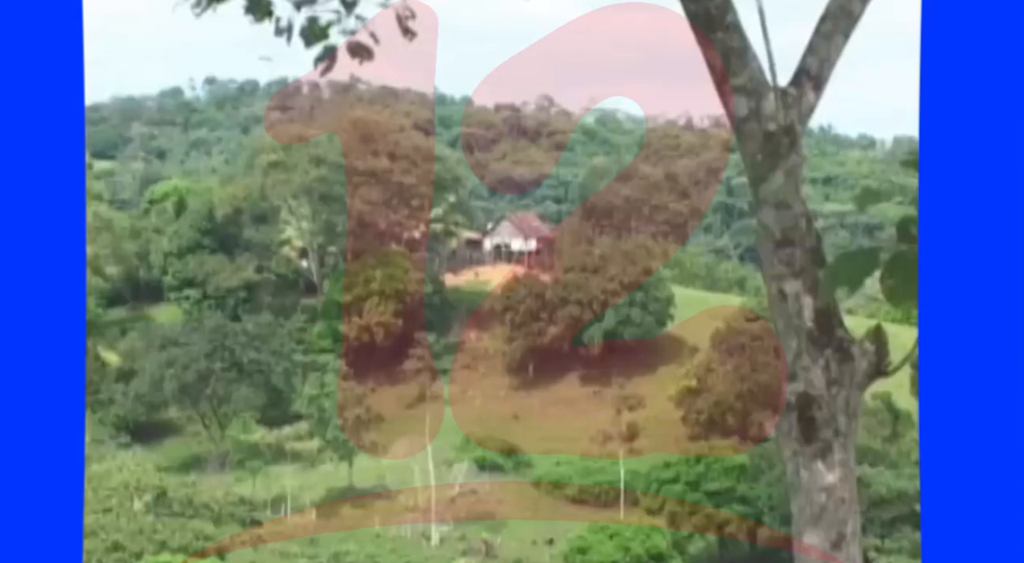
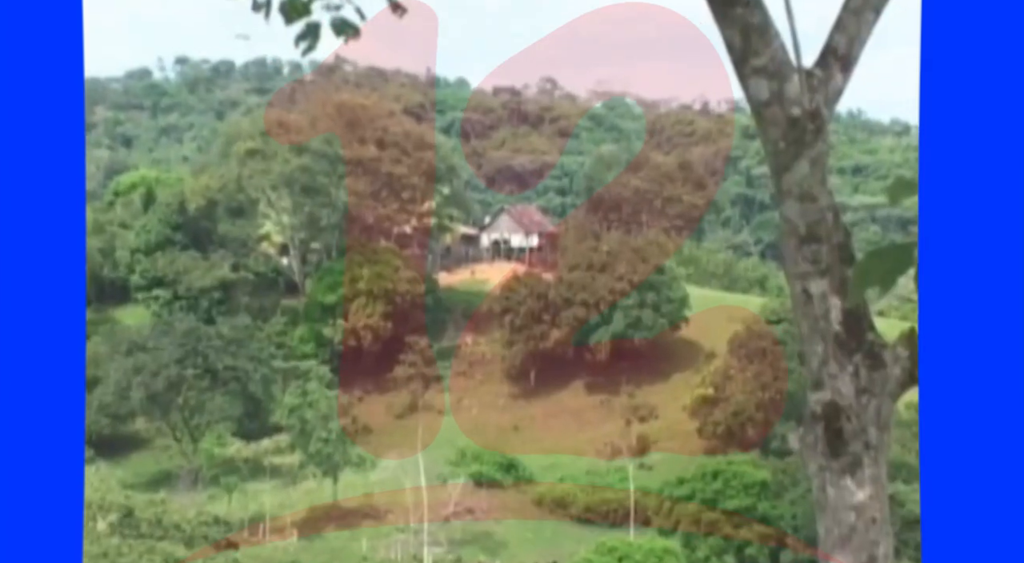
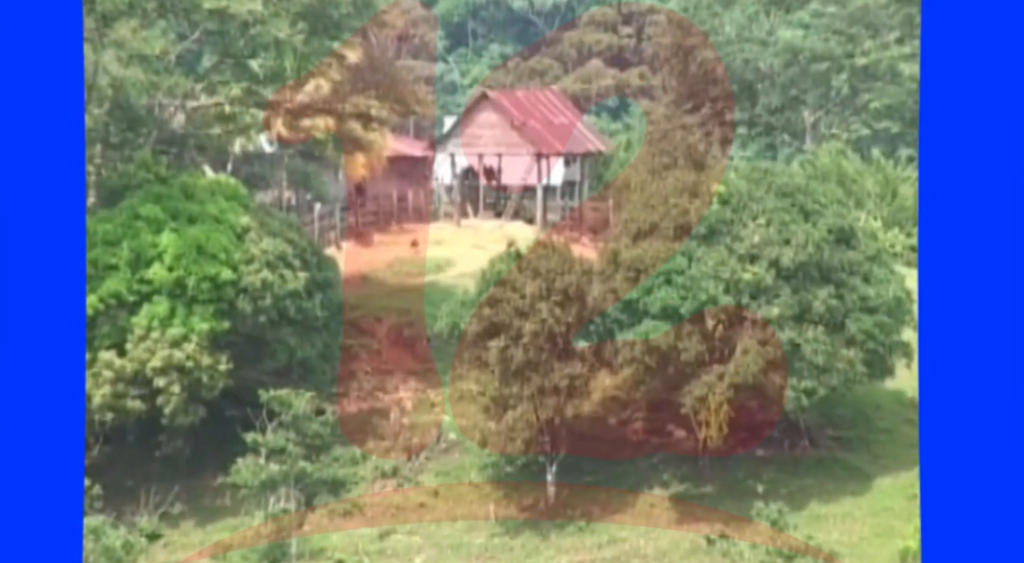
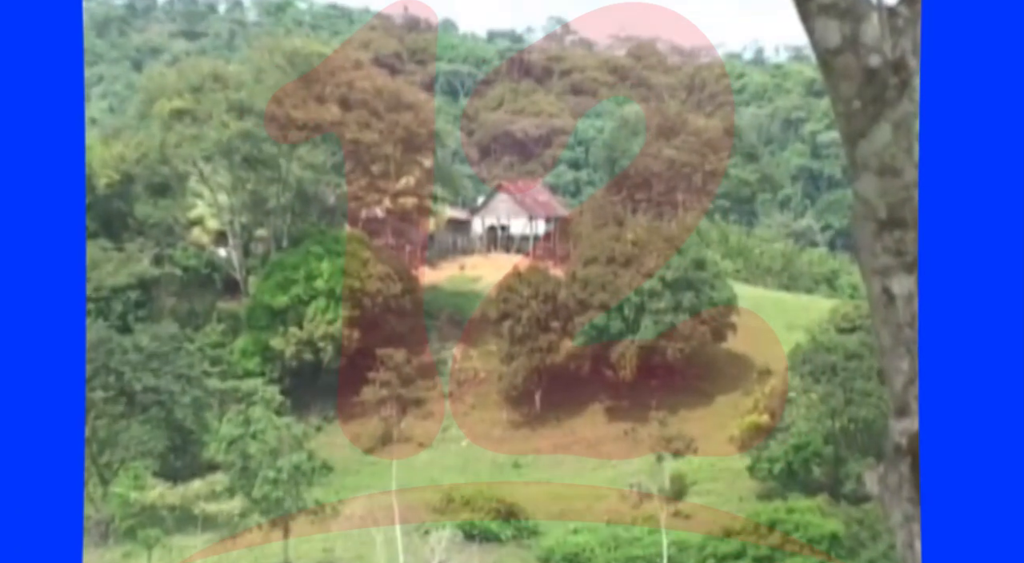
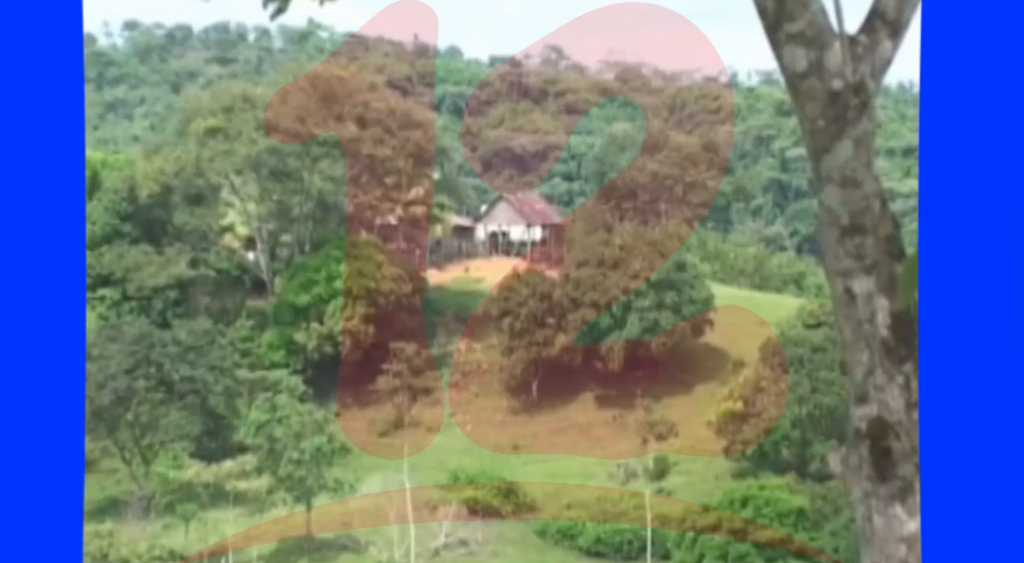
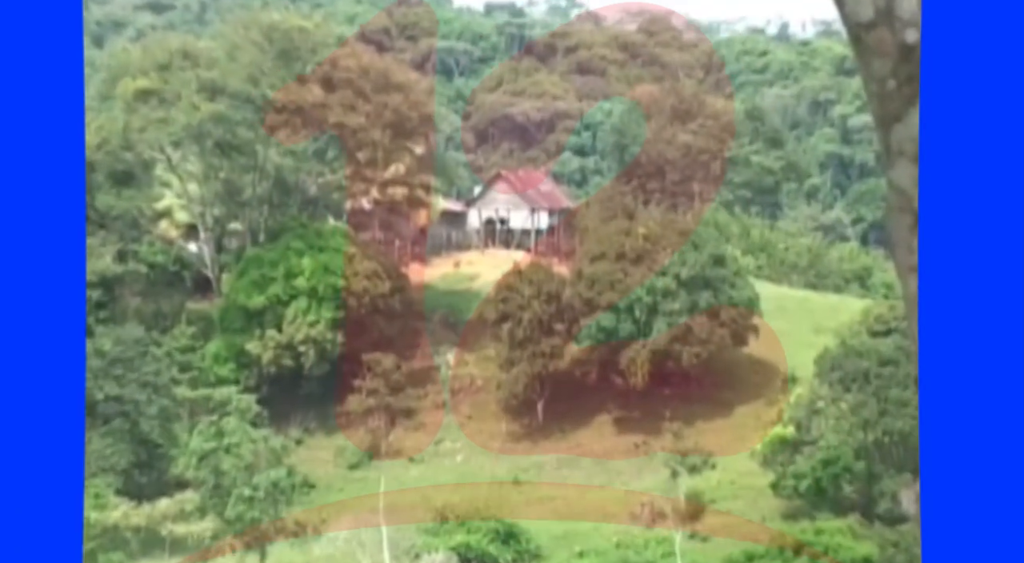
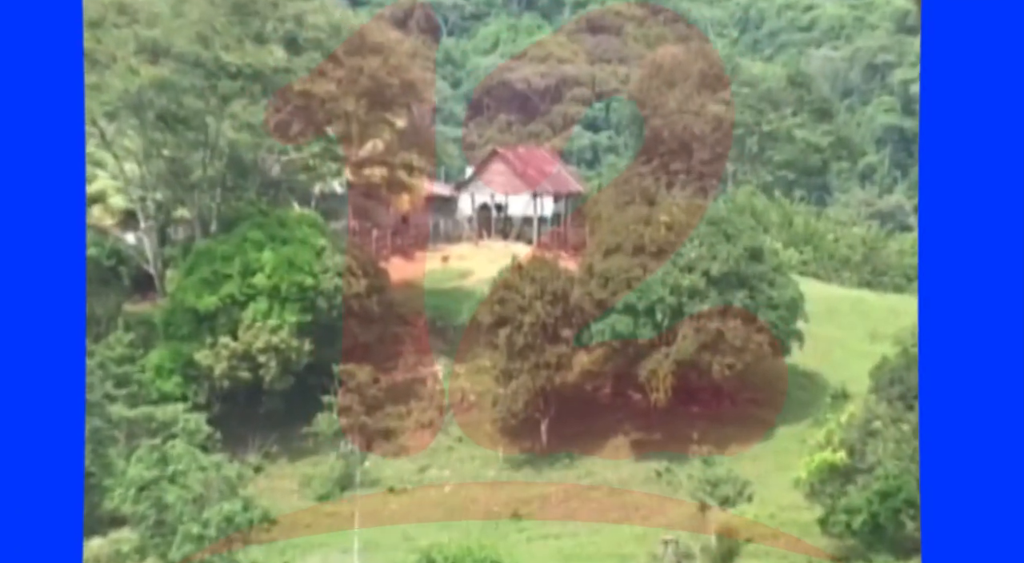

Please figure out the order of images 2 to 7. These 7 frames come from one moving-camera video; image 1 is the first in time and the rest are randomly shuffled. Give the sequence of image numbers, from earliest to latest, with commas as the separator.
2, 5, 4, 6, 7, 3
